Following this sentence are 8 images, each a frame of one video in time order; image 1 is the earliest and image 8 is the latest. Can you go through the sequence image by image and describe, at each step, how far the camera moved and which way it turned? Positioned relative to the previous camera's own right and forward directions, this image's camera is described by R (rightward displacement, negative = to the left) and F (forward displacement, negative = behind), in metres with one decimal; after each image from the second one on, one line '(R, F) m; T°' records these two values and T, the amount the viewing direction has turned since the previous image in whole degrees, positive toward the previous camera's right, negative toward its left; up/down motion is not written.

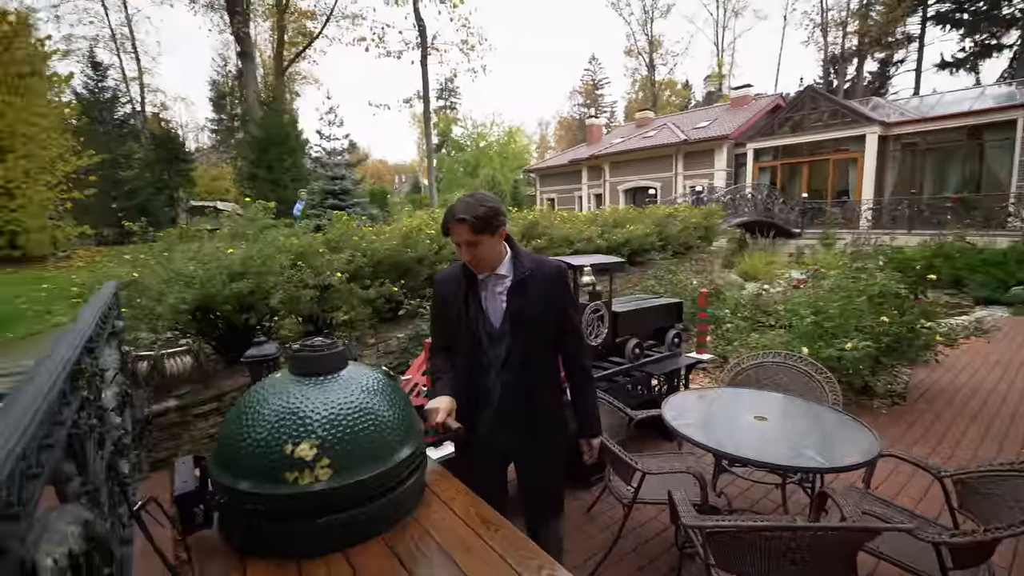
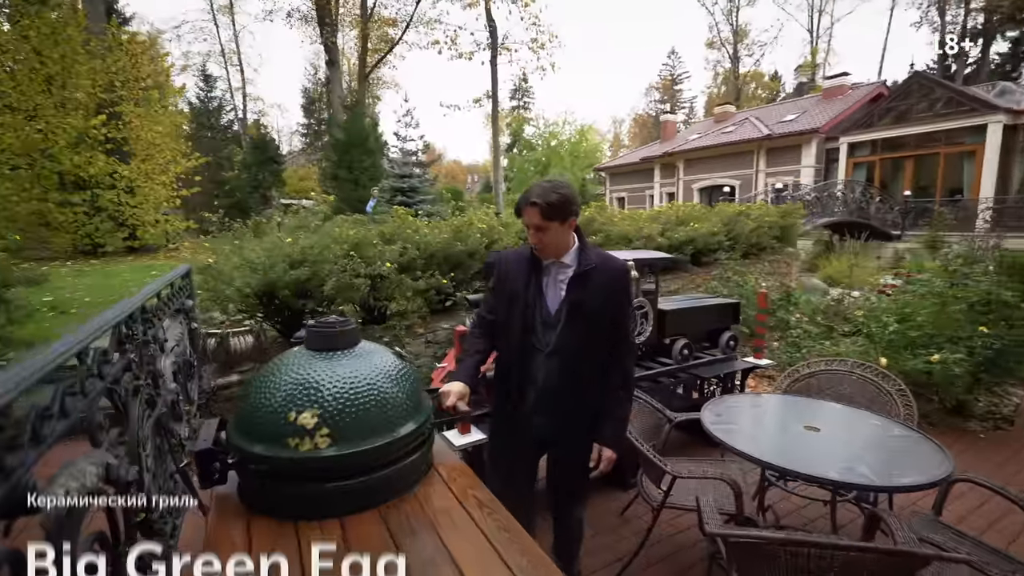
(+0.2, 0.0) m; -8°
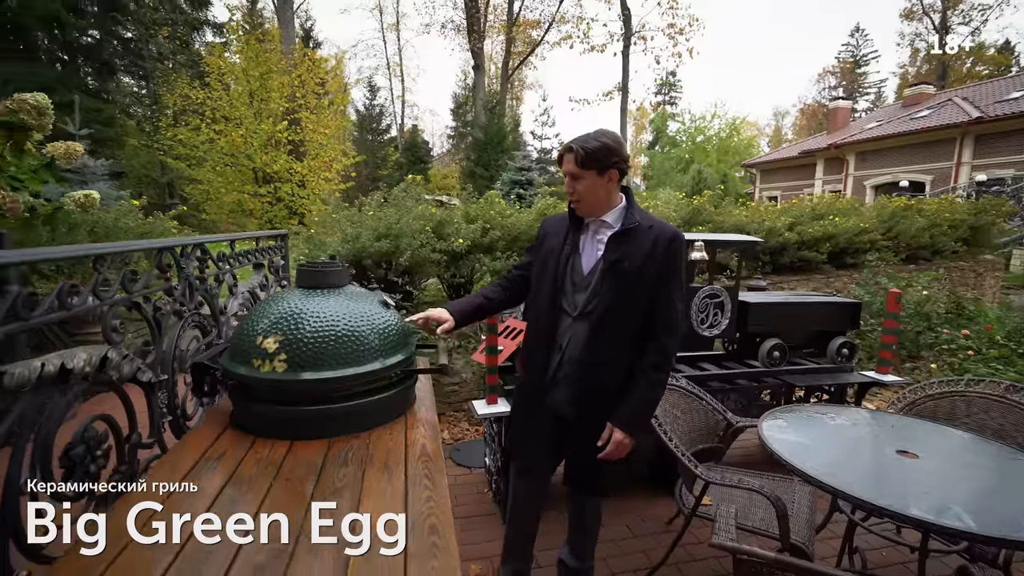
(+0.6, +0.2) m; -16°
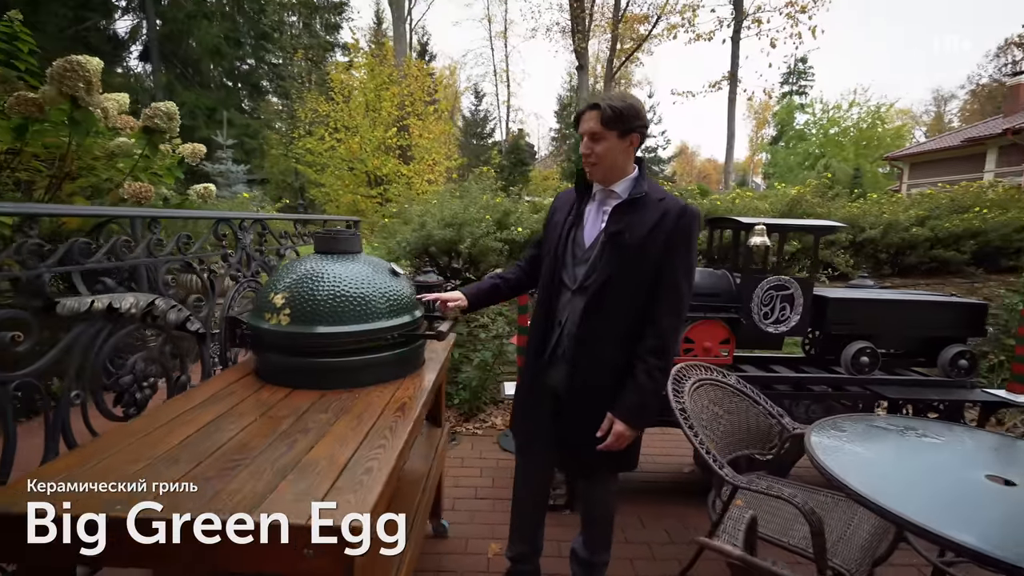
(+0.4, +0.1) m; -13°
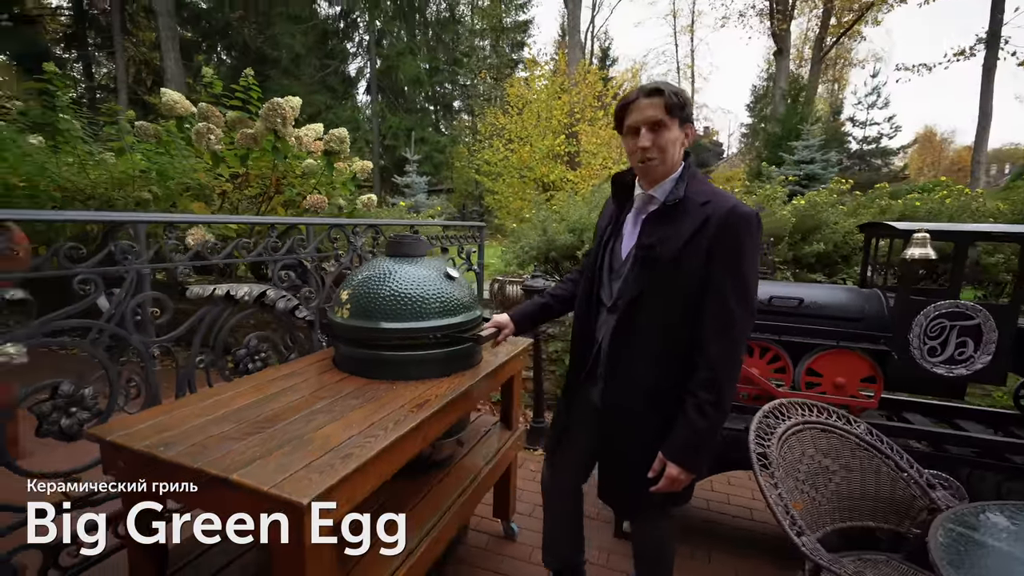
(+0.5, +0.1) m; -21°
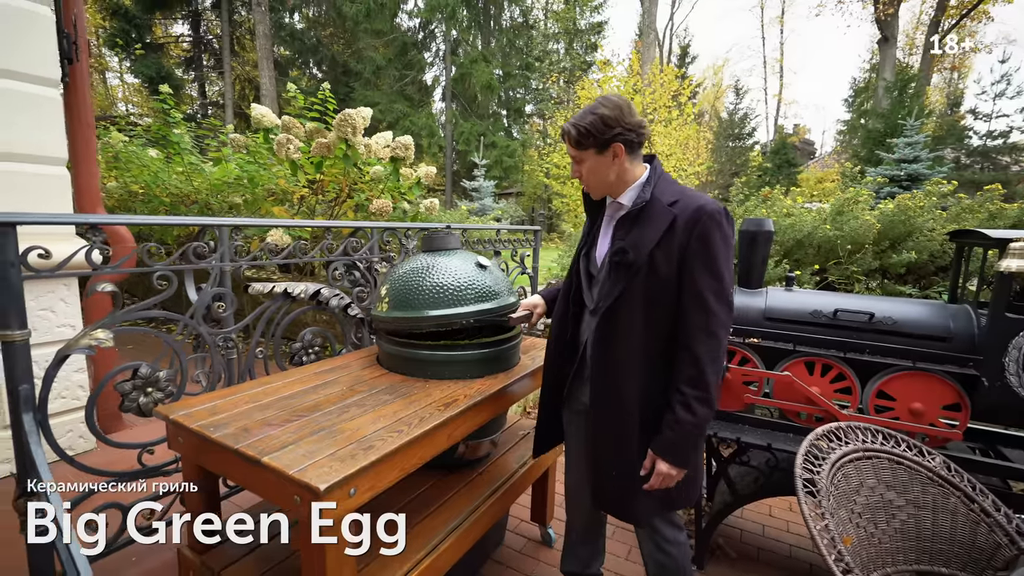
(+0.1, 0.0) m; -9°
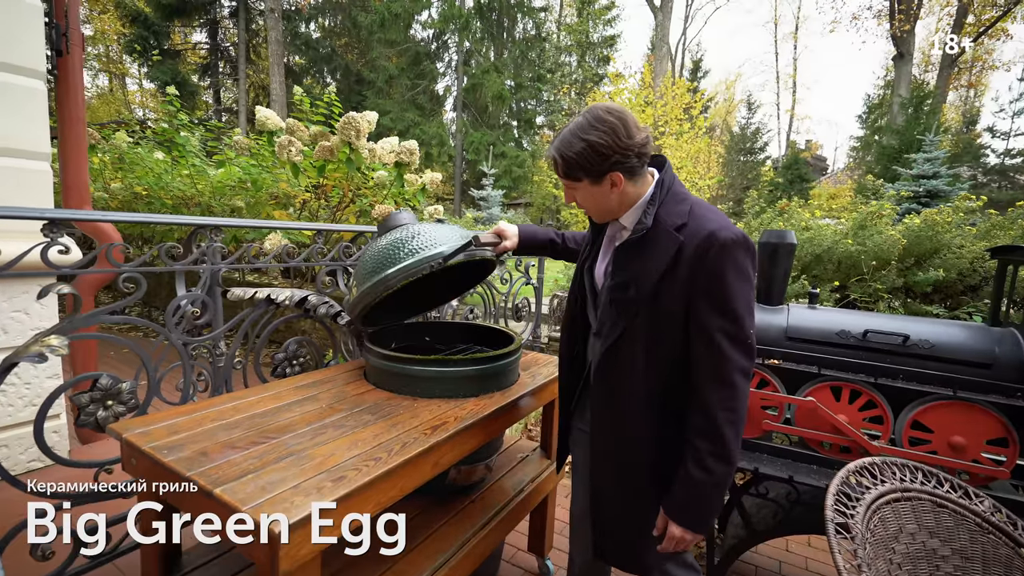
(0.0, +0.2) m; -1°
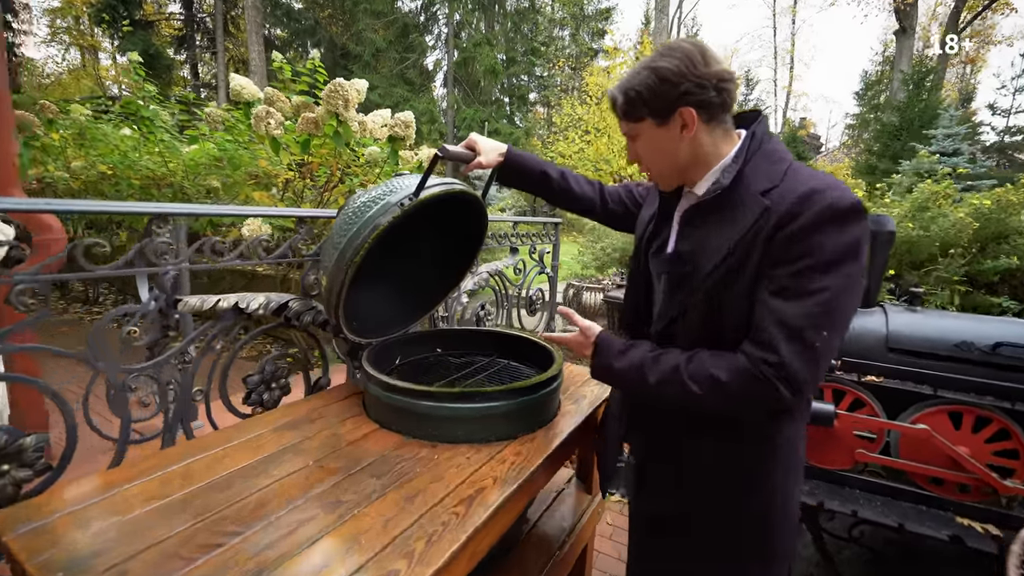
(-0.2, +0.5) m; +1°
